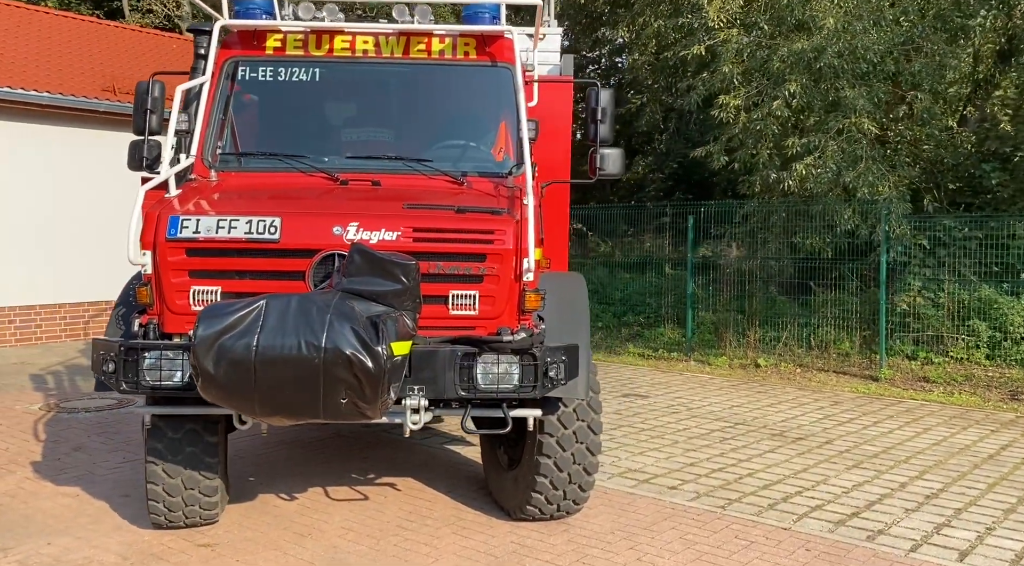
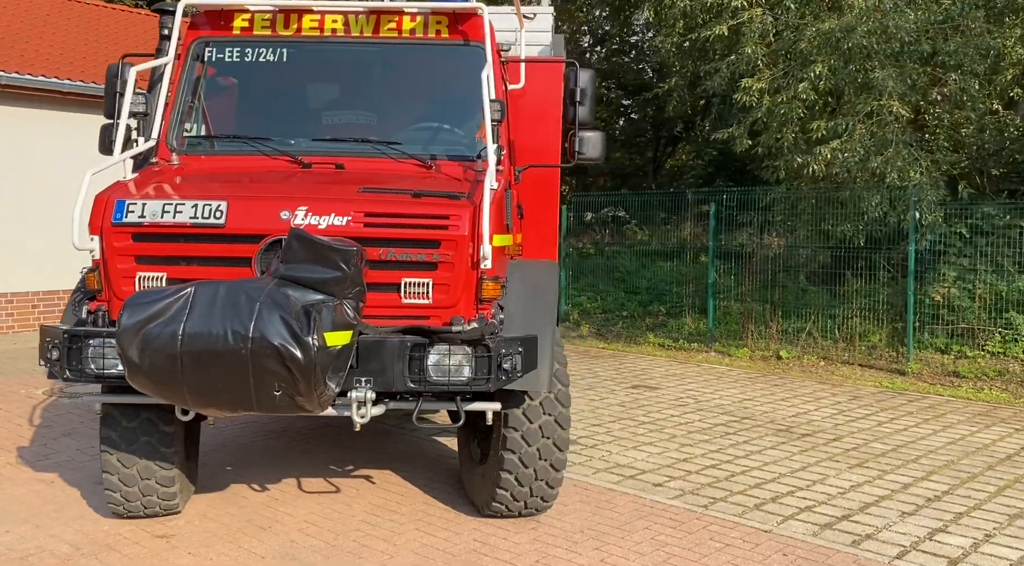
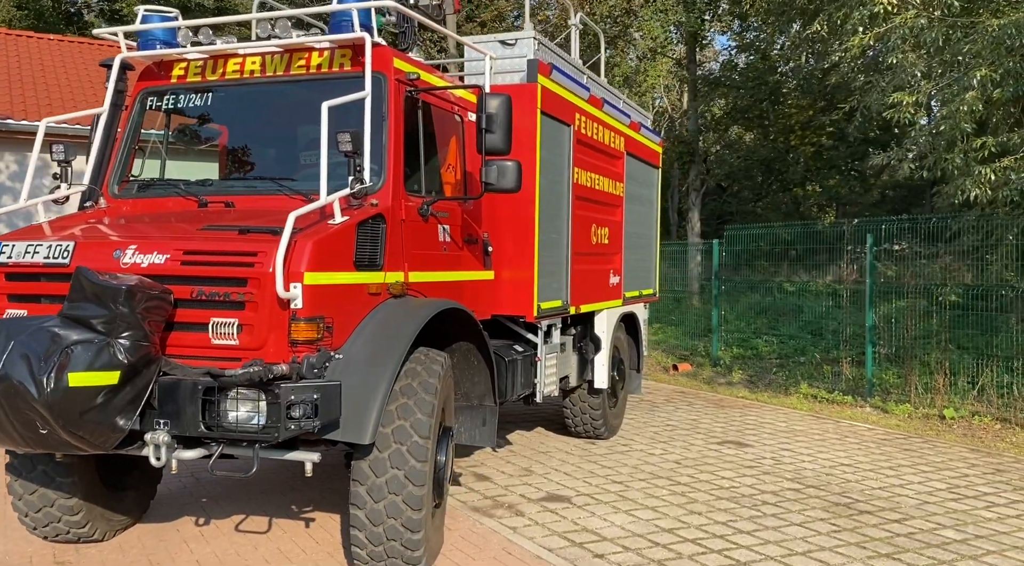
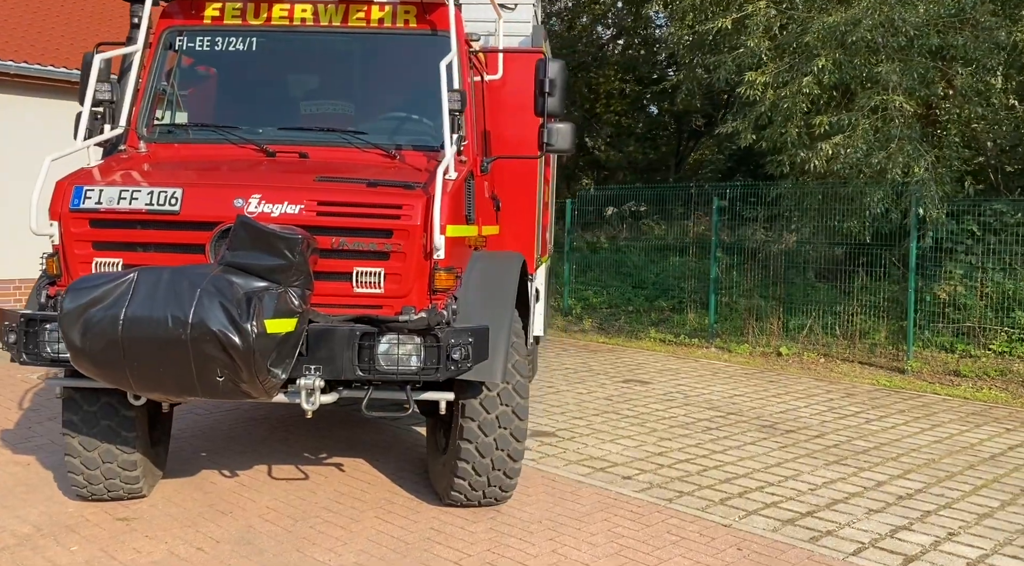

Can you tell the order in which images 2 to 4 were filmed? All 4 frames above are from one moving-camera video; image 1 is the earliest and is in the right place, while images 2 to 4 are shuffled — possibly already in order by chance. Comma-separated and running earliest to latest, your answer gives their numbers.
2, 4, 3
